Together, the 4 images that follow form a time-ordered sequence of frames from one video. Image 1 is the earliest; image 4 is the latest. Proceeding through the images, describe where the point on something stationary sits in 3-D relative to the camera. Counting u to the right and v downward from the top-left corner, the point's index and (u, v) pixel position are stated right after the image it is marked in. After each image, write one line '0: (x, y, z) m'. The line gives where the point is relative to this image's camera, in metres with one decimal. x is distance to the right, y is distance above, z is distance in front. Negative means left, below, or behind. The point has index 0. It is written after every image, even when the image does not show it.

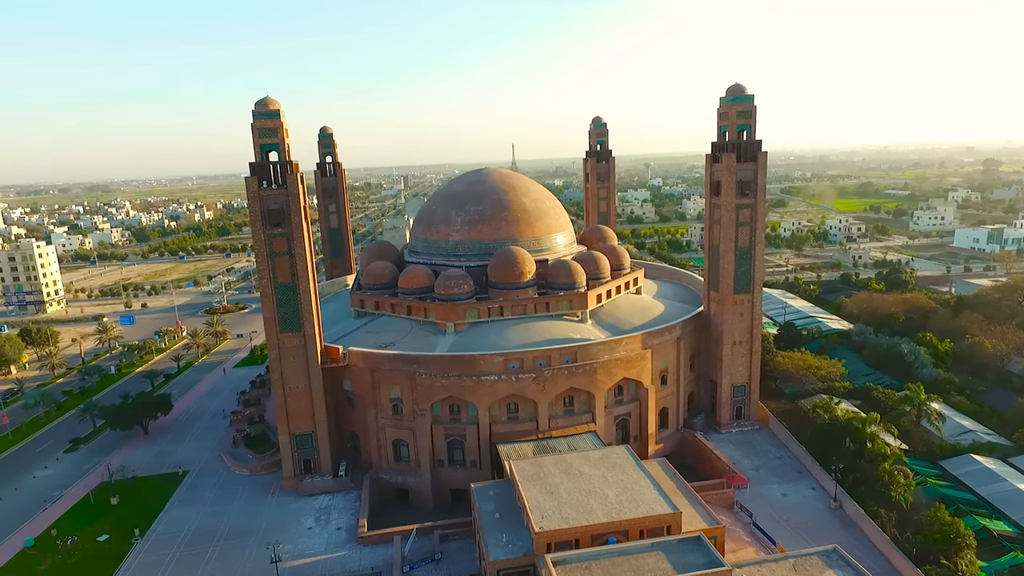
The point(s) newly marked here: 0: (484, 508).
0: (-0.8, -6.1, +17.4) m
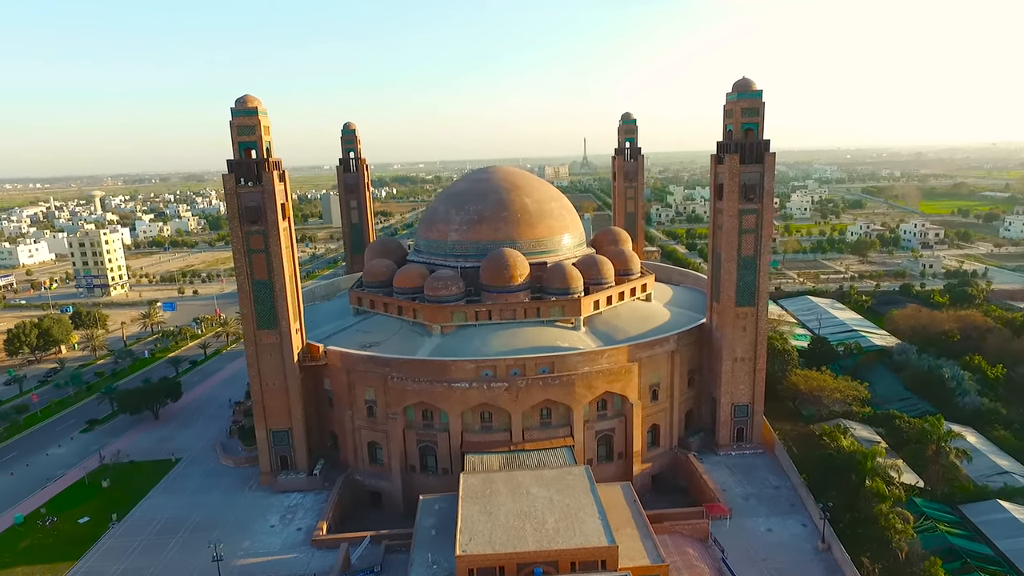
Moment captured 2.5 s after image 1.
0: (-2.4, -6.3, +16.8) m
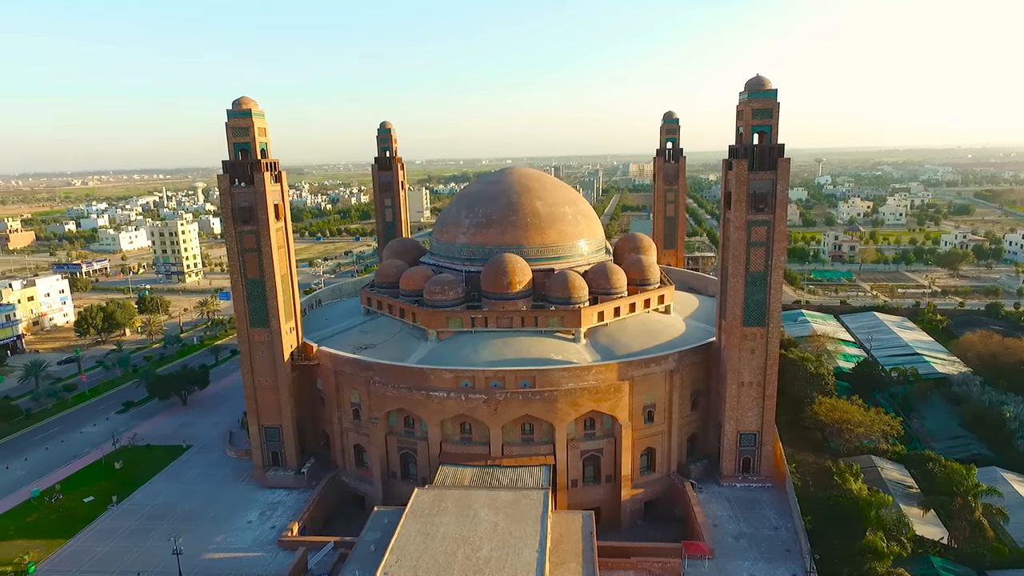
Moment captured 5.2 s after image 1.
0: (-3.8, -6.5, +16.4) m
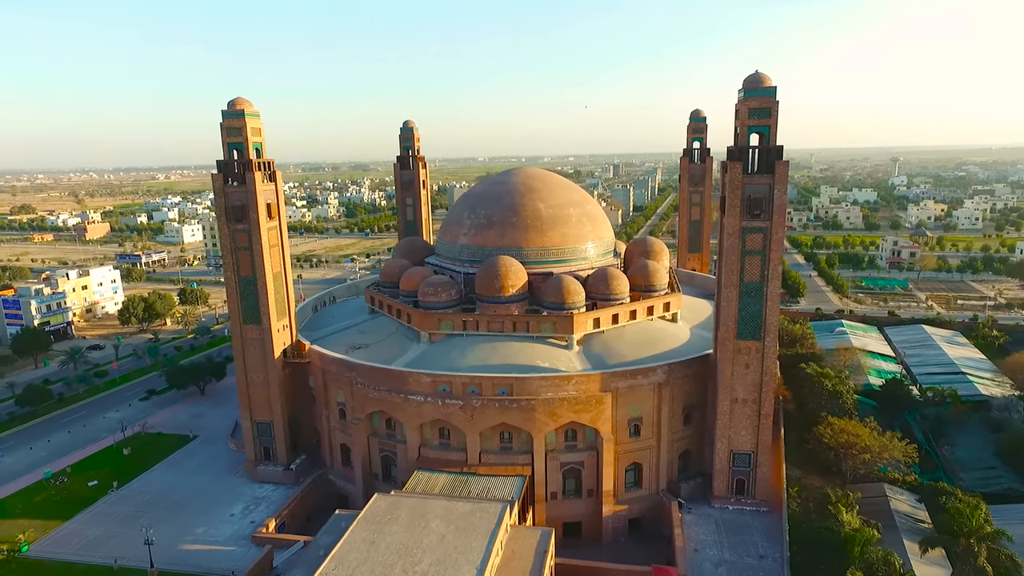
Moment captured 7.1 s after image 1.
0: (-4.9, -6.5, +16.3) m
